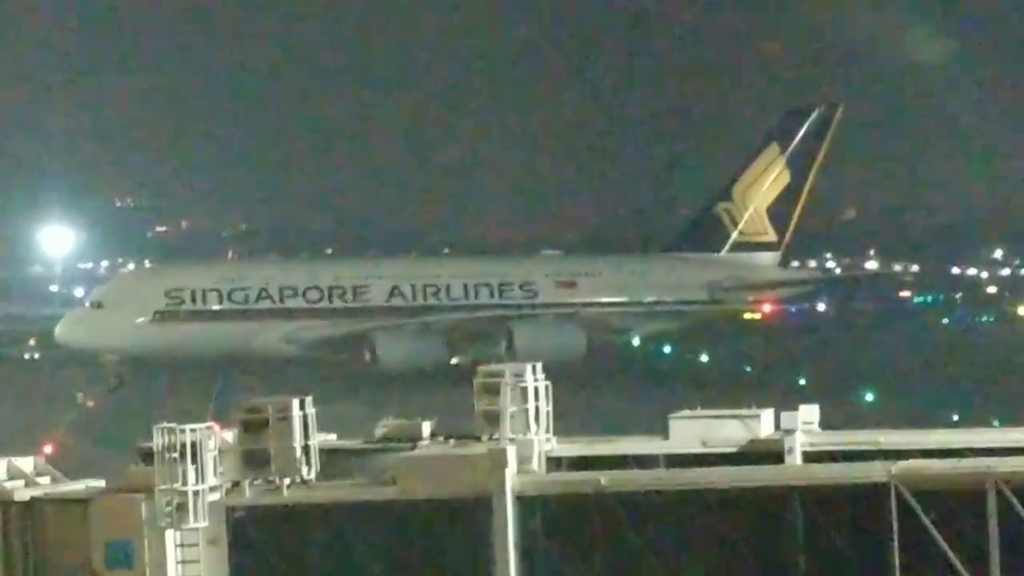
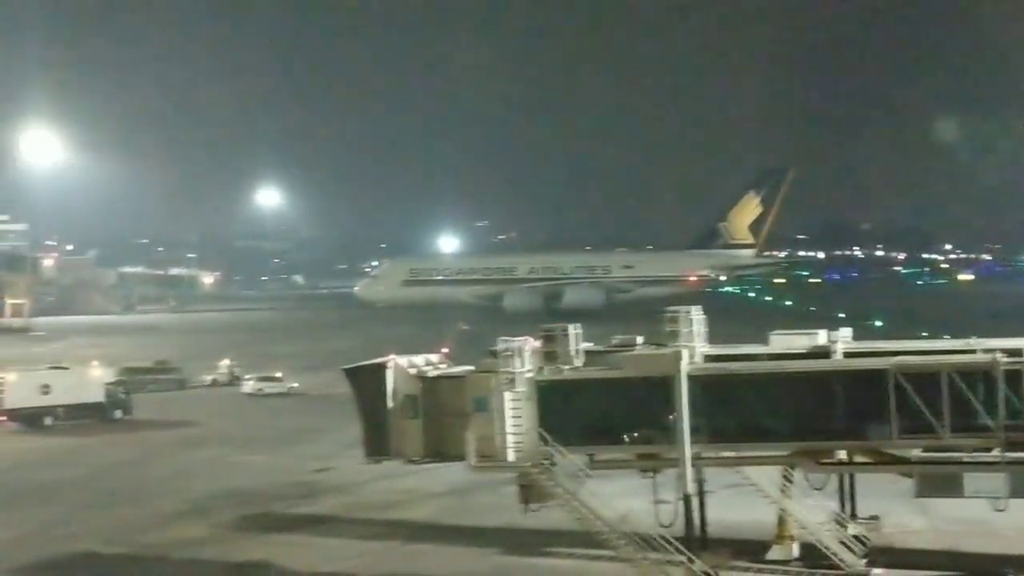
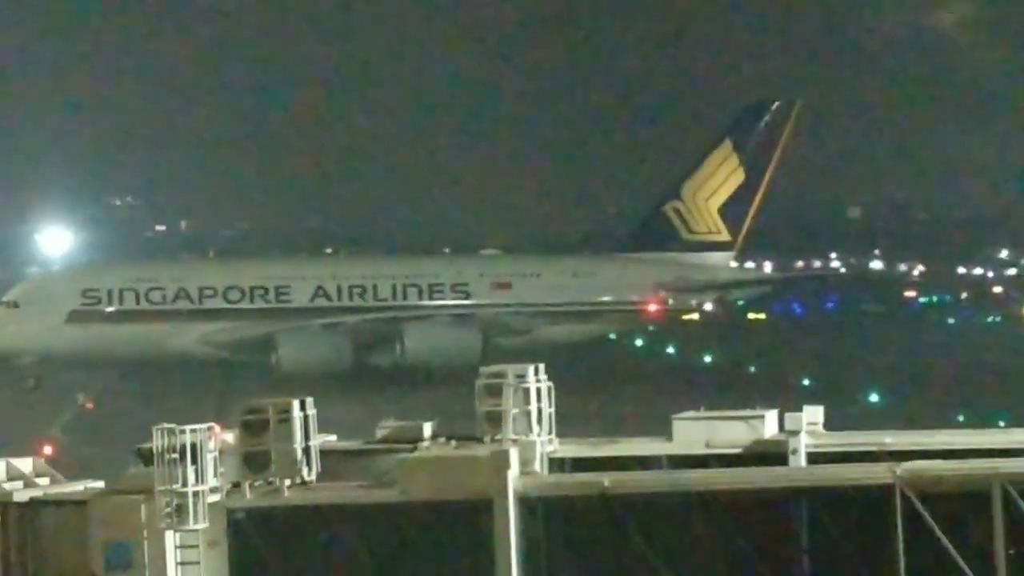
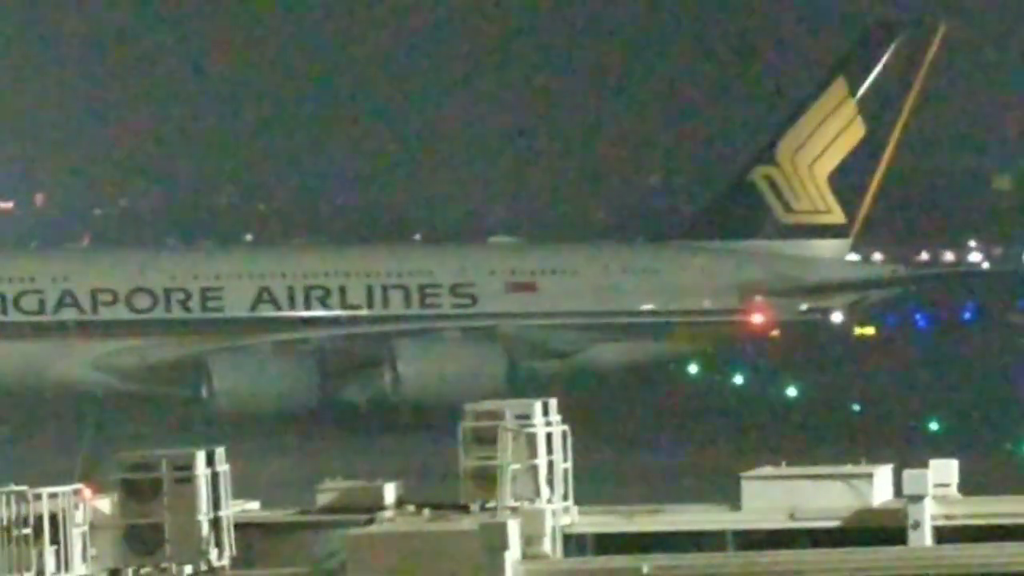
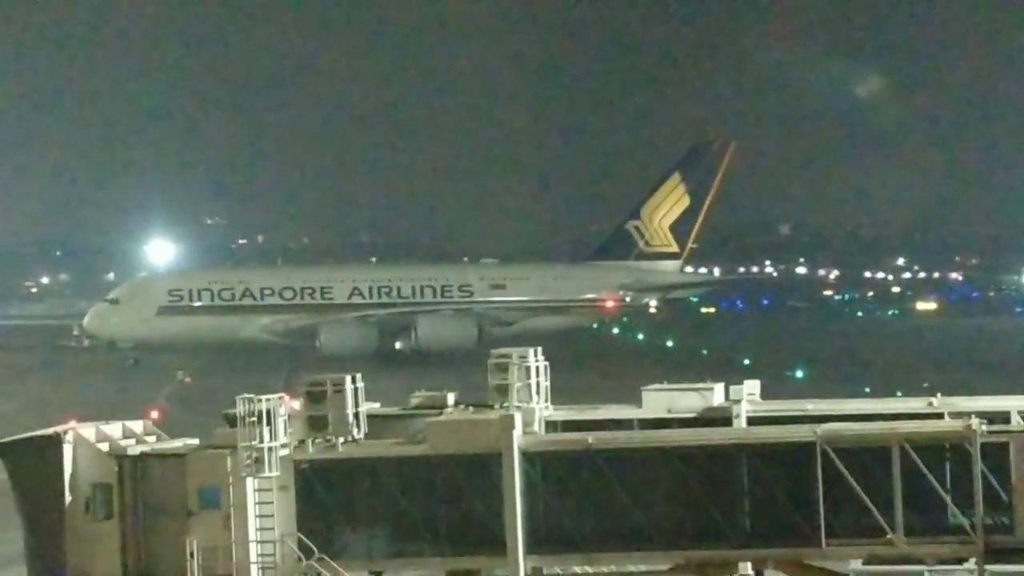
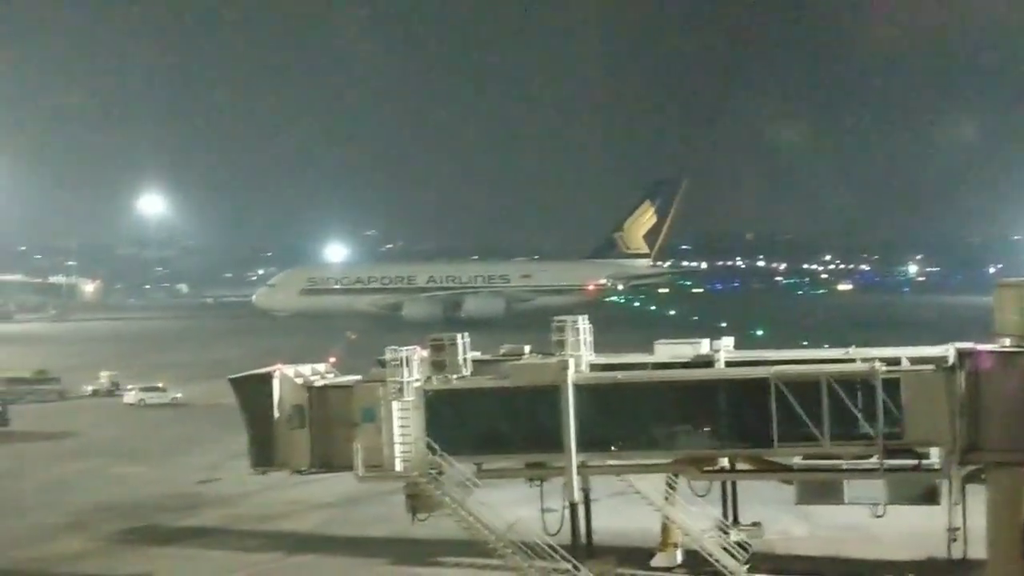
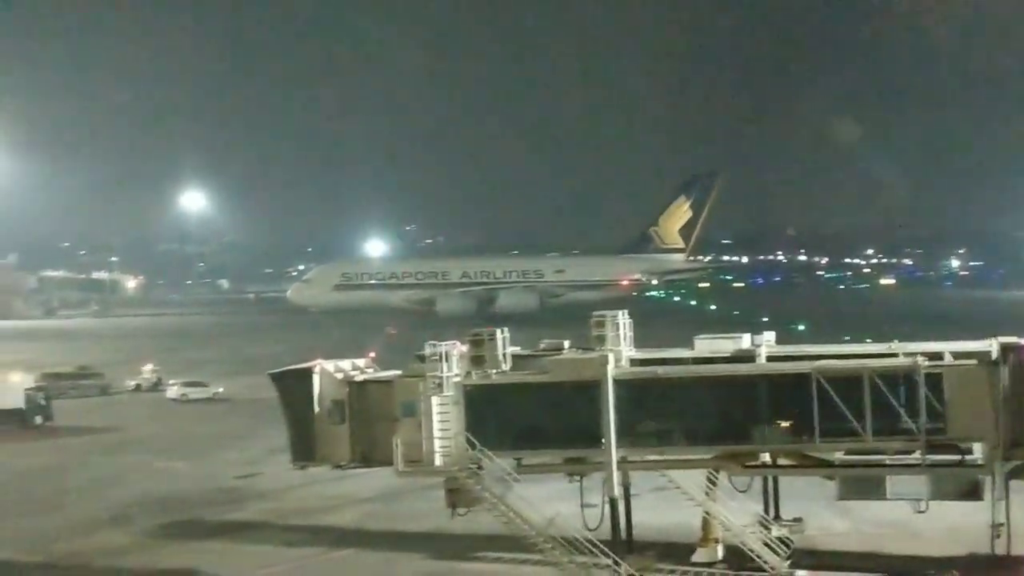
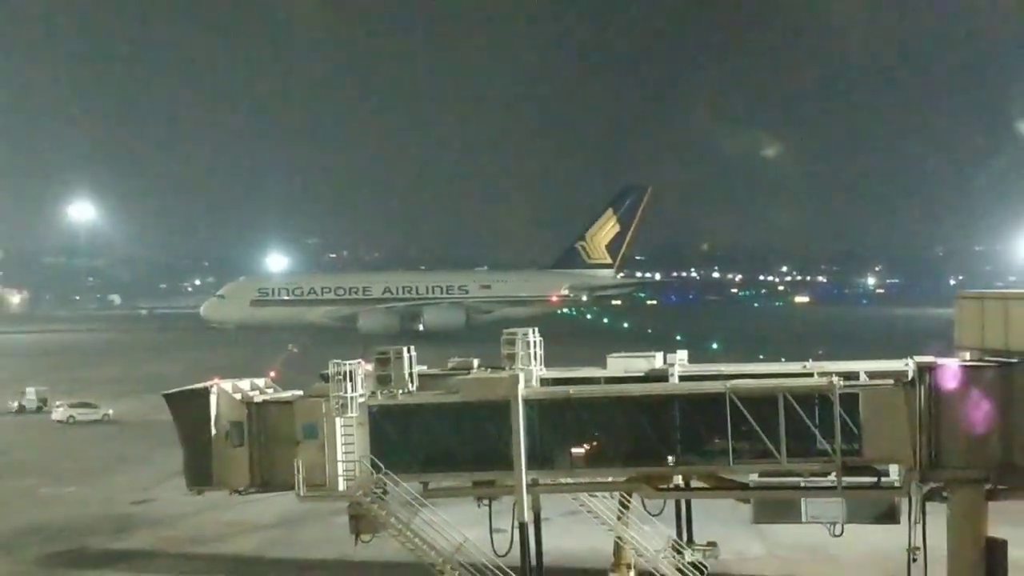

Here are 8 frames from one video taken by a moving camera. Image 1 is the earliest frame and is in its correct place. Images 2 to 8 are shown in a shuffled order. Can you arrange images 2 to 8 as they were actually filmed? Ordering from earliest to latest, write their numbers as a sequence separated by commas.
4, 3, 5, 8, 6, 7, 2
